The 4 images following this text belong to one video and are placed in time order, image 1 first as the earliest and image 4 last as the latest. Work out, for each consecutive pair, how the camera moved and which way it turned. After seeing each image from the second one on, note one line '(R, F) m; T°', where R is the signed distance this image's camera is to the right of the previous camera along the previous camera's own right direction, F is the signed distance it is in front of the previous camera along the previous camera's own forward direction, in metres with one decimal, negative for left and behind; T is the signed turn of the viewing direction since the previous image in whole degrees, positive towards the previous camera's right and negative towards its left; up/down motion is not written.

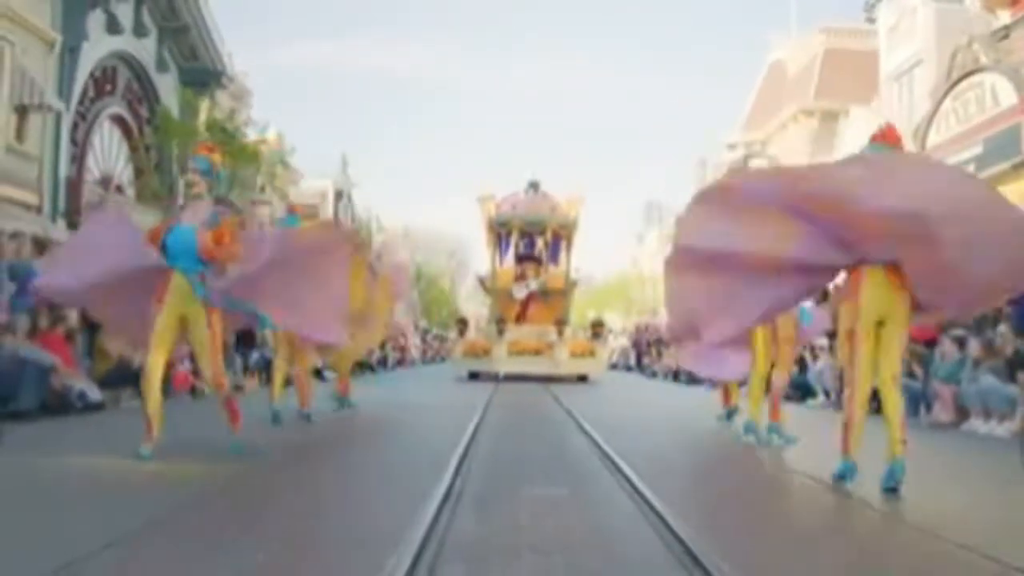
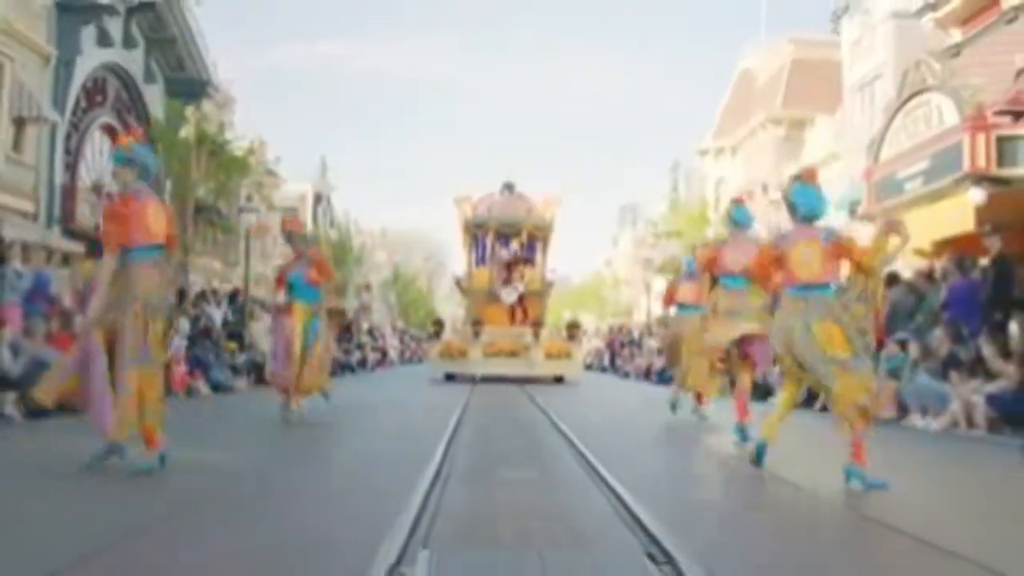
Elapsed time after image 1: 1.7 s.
(0.0, -0.6) m; +1°
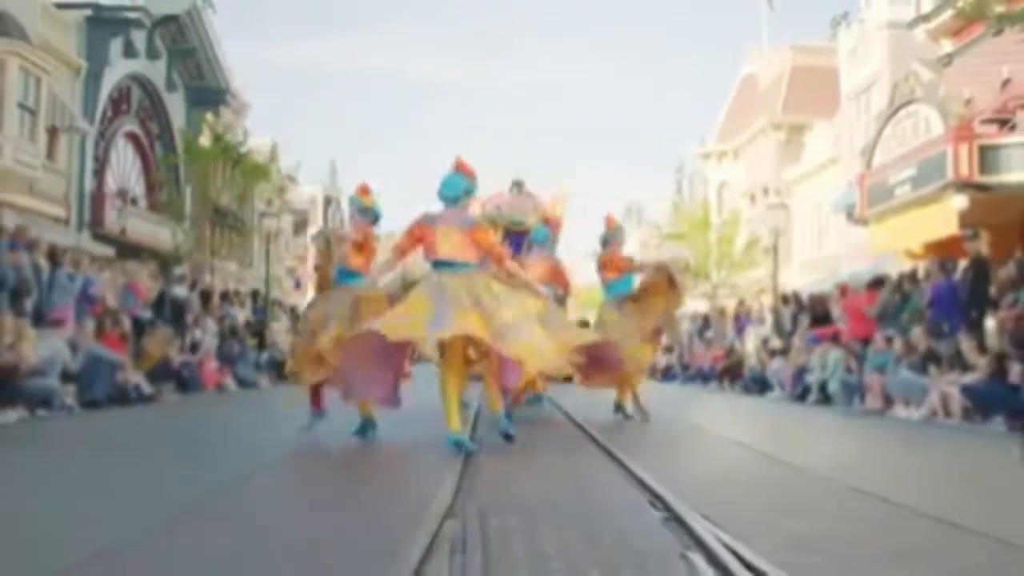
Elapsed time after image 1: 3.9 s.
(-0.1, -0.6) m; 0°
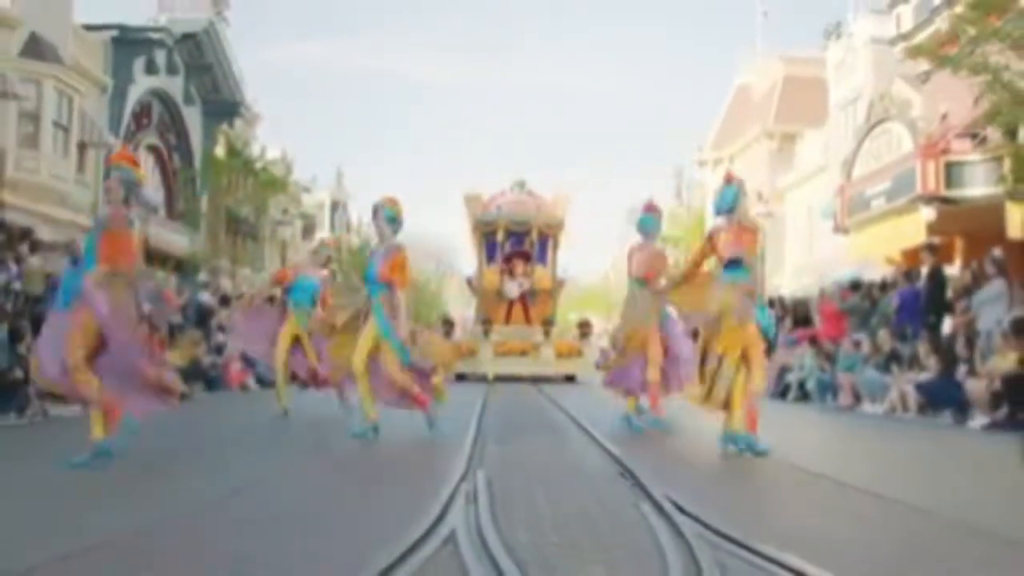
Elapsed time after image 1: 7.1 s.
(0.0, -0.8) m; 0°
